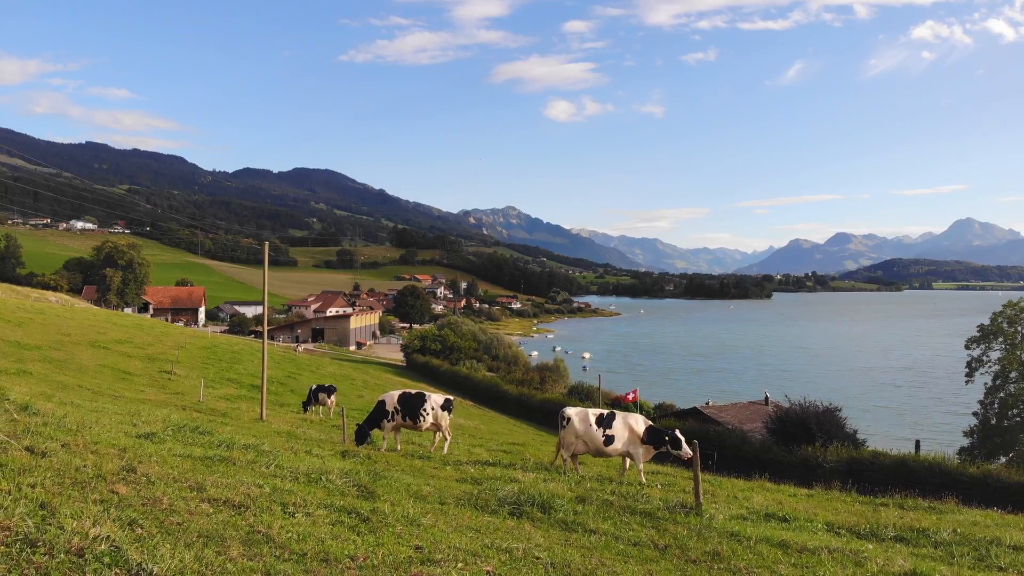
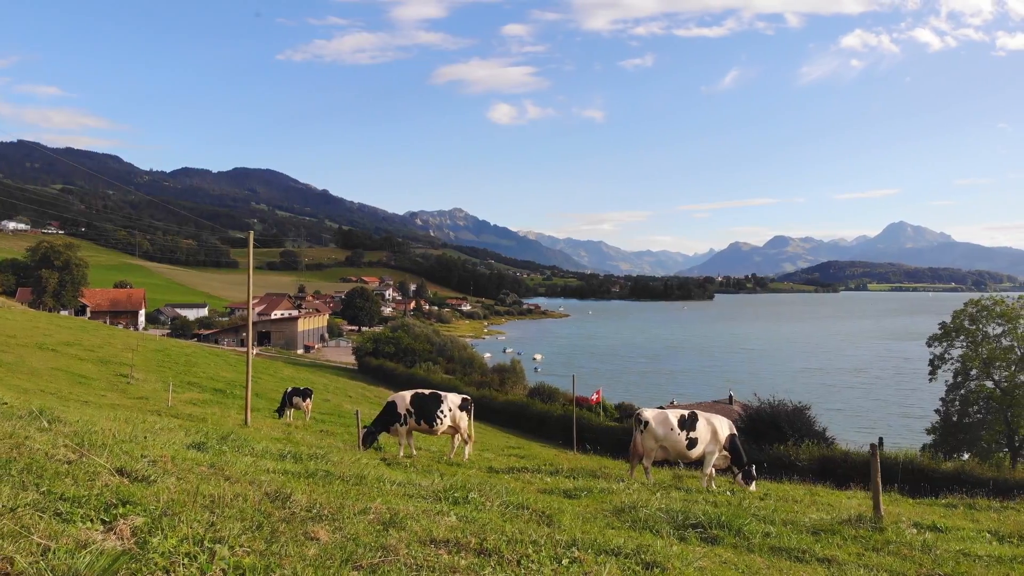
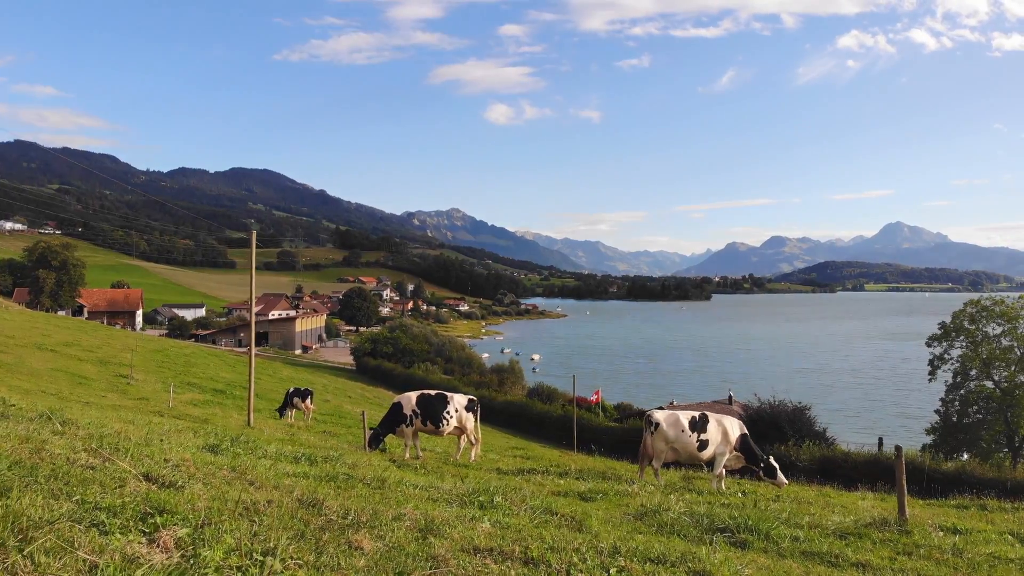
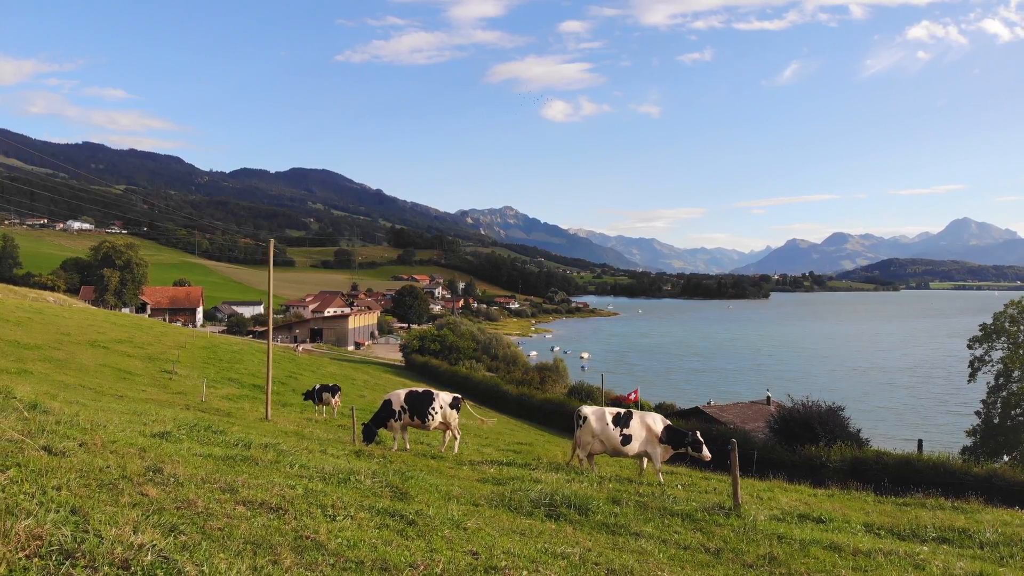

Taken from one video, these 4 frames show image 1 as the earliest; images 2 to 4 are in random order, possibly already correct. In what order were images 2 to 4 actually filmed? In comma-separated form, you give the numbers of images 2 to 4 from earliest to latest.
4, 2, 3
